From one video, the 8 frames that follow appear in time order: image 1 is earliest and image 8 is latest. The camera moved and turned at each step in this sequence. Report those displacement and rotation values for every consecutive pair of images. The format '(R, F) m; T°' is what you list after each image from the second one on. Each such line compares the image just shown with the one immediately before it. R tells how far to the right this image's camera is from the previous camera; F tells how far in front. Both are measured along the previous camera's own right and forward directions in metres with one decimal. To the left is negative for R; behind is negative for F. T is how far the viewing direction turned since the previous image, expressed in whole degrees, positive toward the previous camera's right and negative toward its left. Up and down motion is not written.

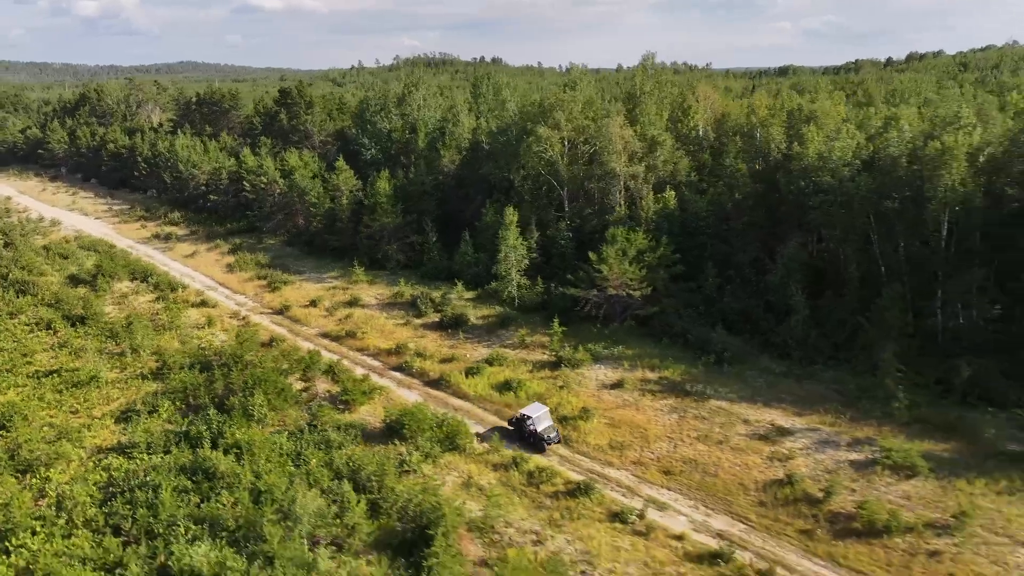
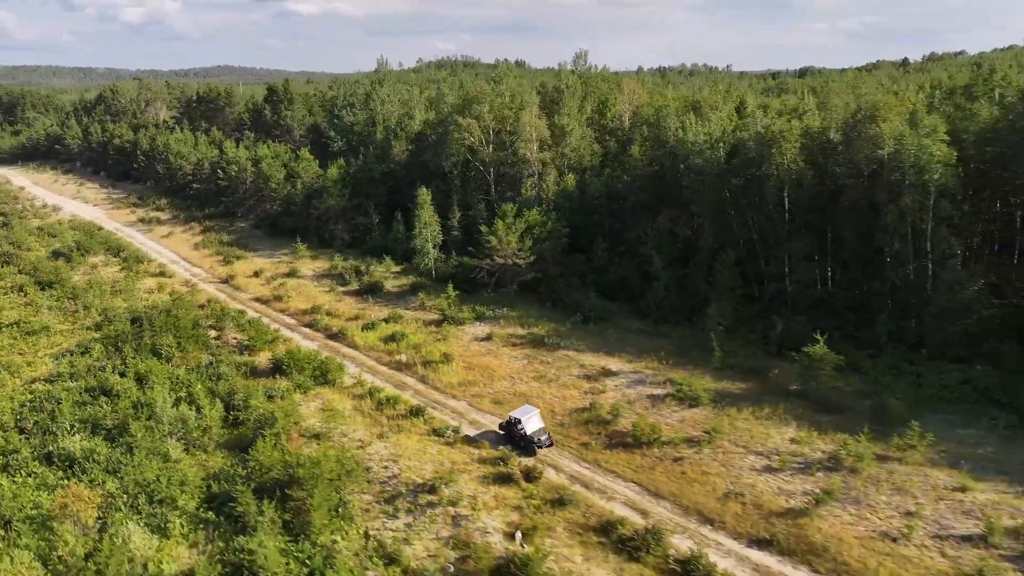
(+5.6, -3.4) m; -2°
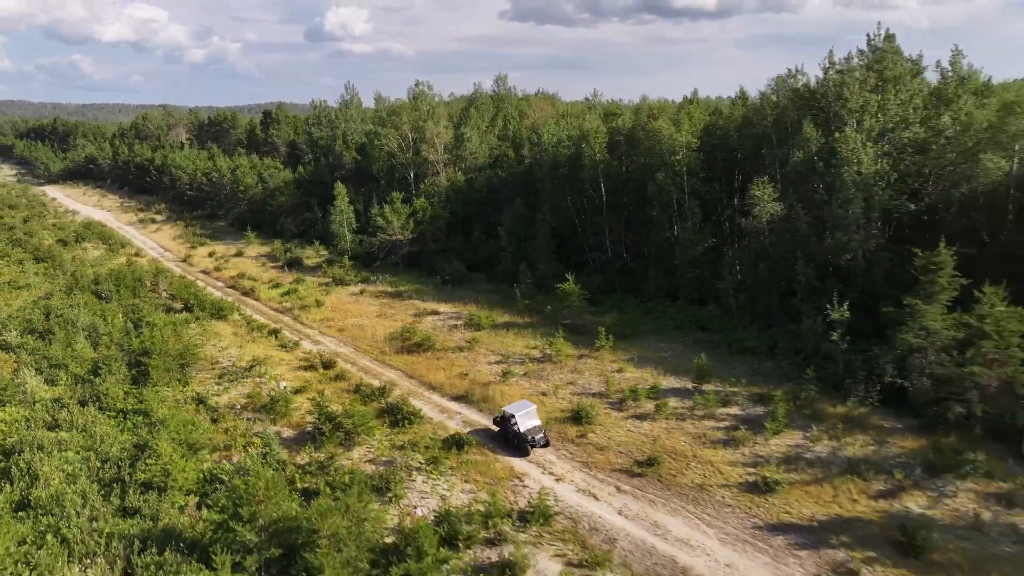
(+8.4, -6.6) m; -3°
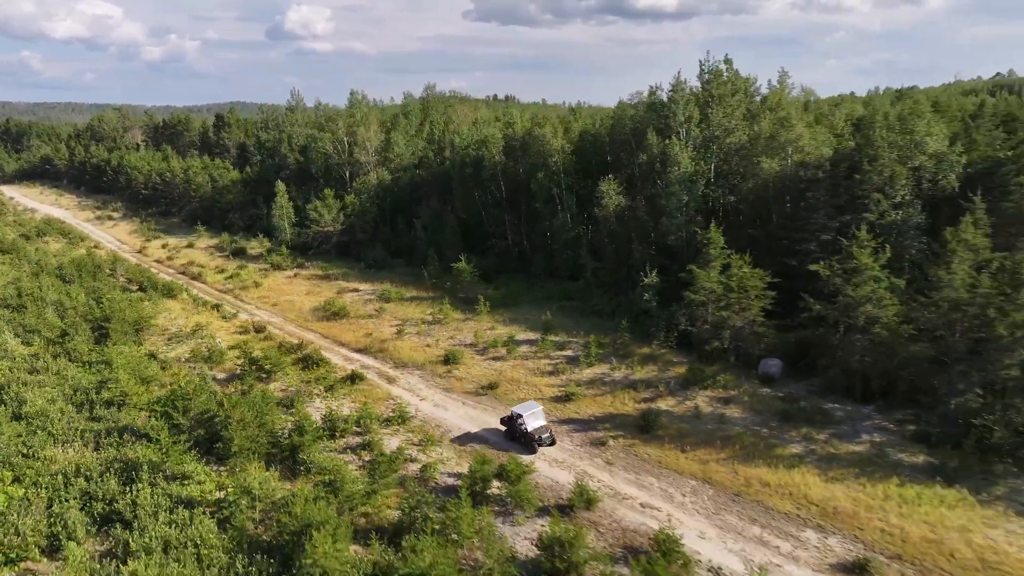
(+2.9, -6.1) m; +3°
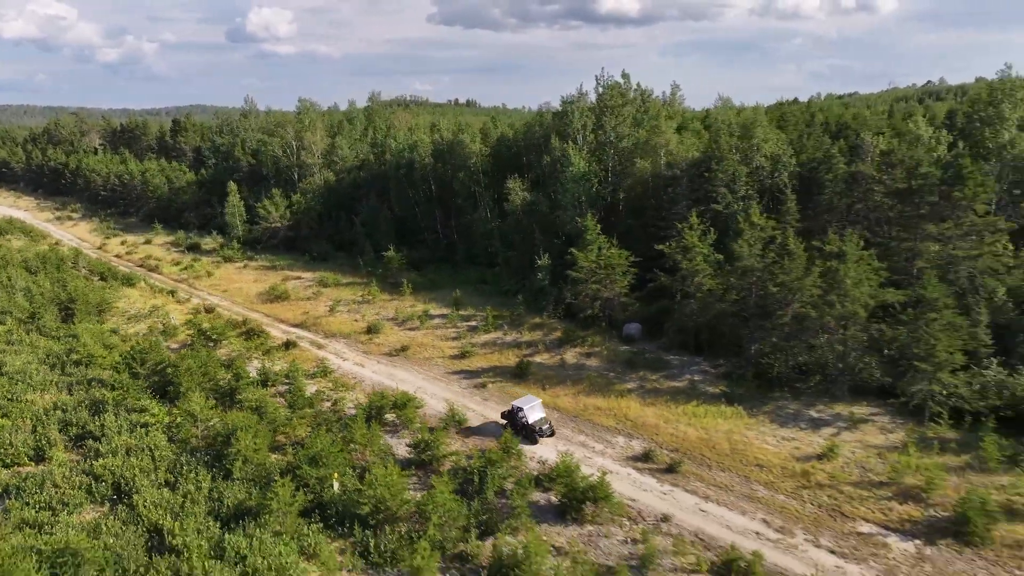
(+2.3, -4.9) m; +3°
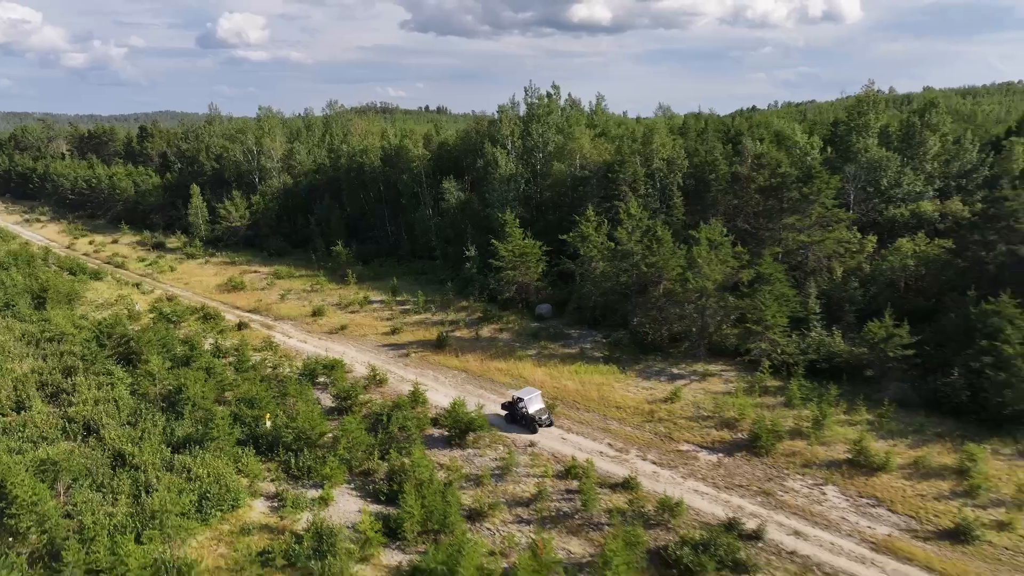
(+2.2, -4.1) m; +2°
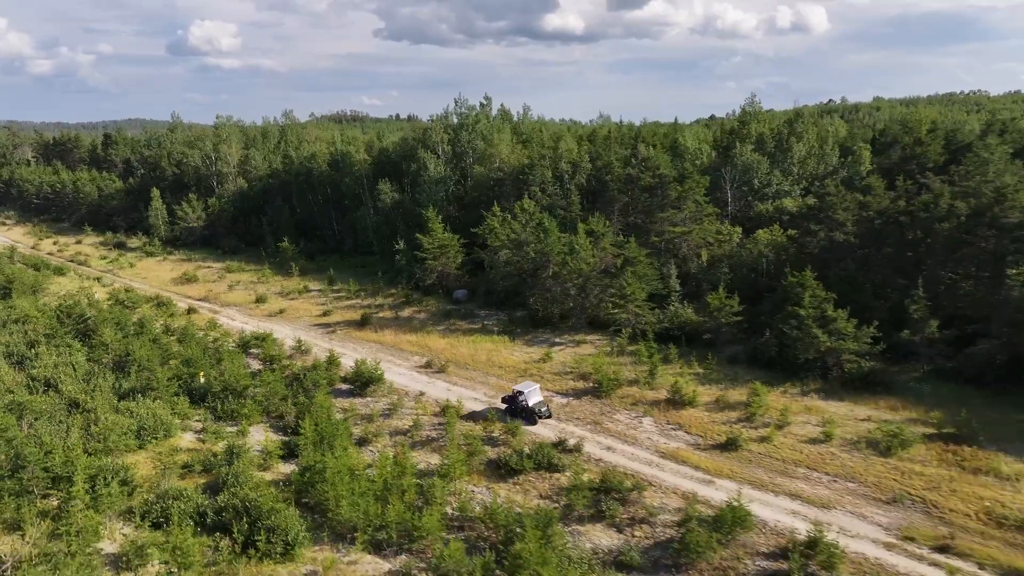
(+2.9, -4.5) m; +2°
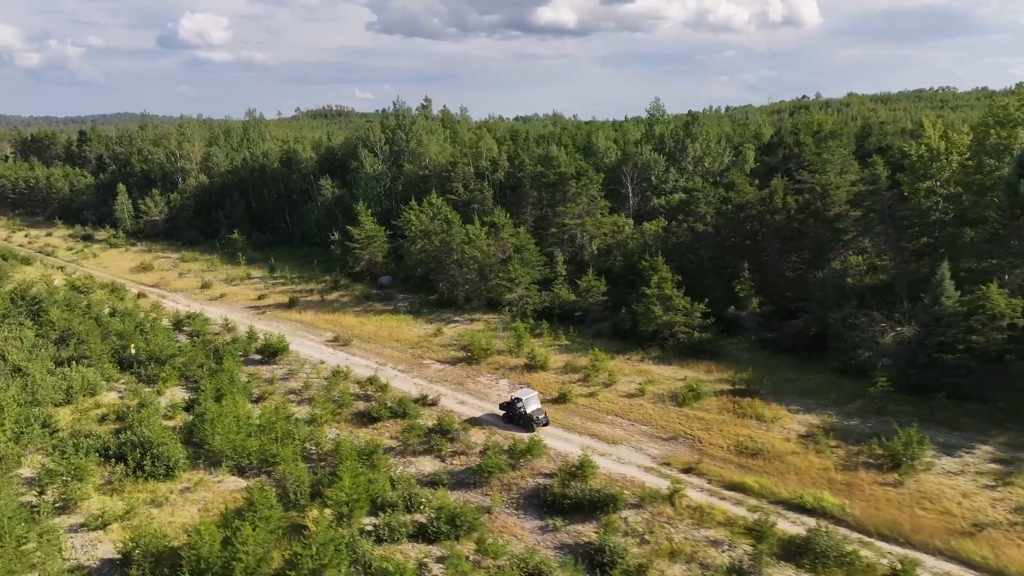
(+4.2, -4.0) m; +1°
